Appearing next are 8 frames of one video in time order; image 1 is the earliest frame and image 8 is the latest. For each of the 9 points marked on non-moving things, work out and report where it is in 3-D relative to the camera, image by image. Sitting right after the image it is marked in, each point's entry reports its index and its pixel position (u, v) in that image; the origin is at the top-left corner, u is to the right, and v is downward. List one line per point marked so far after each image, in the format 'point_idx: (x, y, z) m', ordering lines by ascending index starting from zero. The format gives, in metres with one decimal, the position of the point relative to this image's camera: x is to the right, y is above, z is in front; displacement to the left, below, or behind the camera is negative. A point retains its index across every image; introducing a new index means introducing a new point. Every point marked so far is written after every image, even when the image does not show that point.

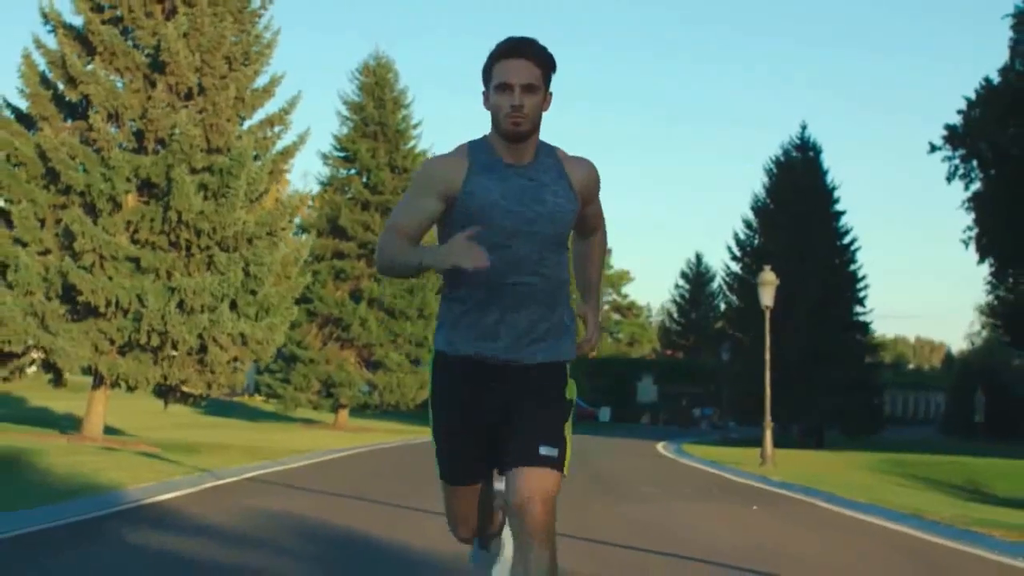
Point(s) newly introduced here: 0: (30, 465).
0: (-6.8, -2.5, +19.3) m
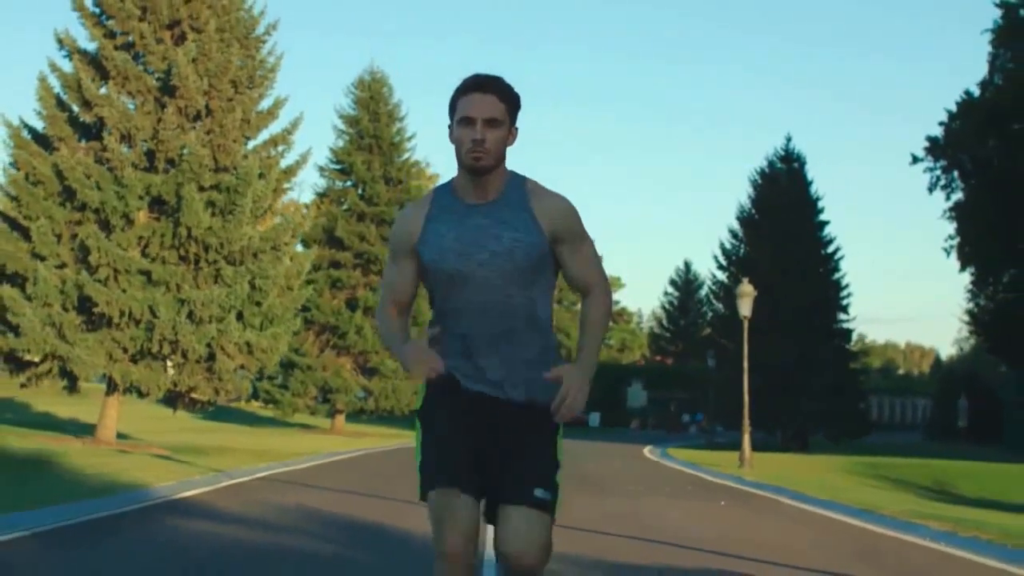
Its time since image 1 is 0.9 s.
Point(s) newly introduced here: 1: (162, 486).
0: (-6.9, -2.7, +20.9) m
1: (-4.5, -2.6, +17.9) m
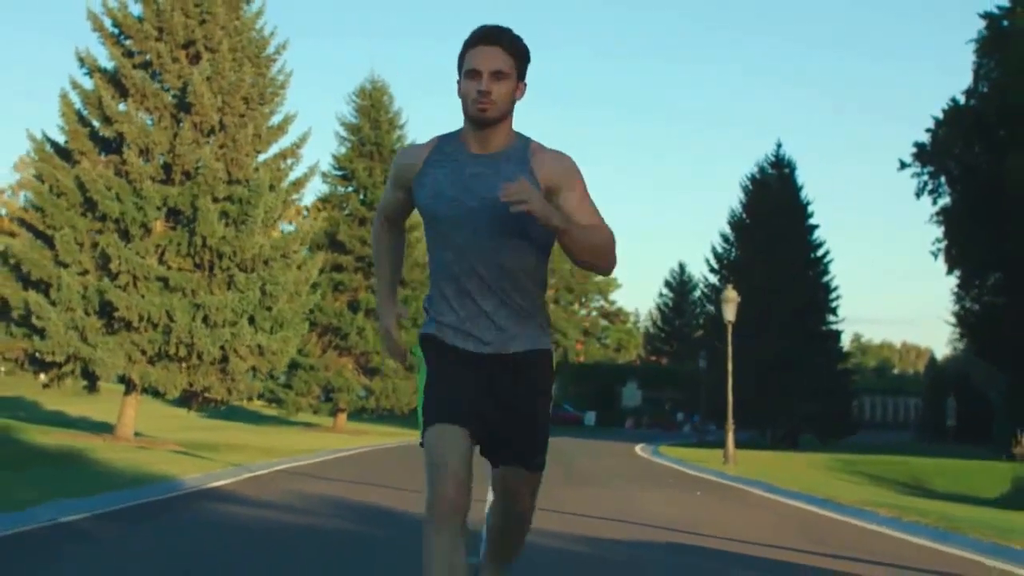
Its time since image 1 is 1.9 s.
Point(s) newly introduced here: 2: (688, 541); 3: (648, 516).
0: (-7.0, -2.9, +22.6) m
1: (-4.6, -2.7, +19.6) m
2: (+1.8, -2.4, +12.9) m
3: (+1.7, -2.6, +15.8) m
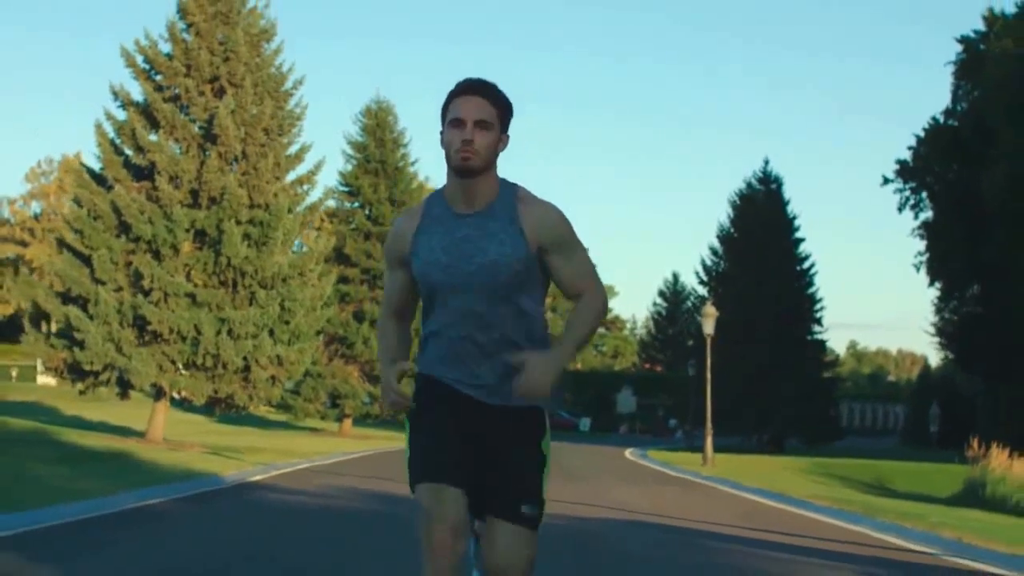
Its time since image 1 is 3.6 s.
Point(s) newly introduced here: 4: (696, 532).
0: (-7.1, -3.2, +25.5) m
1: (-4.7, -3.1, +22.5) m
2: (+1.7, -2.7, +15.8) m
3: (+1.6, -3.0, +18.7) m
4: (+2.0, -2.7, +14.8) m
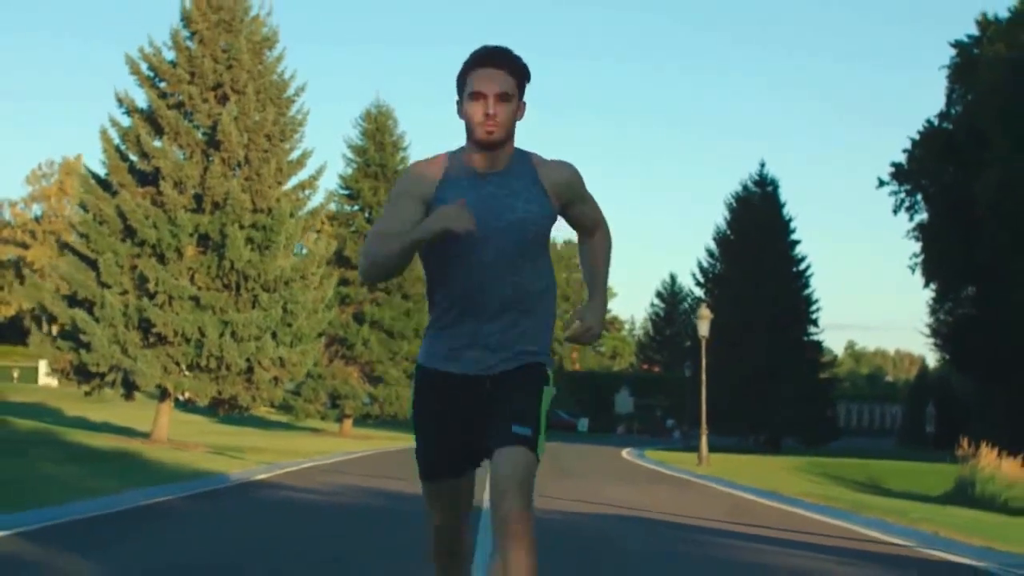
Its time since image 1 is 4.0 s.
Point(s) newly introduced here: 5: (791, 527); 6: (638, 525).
0: (-7.1, -3.3, +26.1) m
1: (-4.7, -3.1, +23.2) m
2: (+1.7, -2.8, +16.5) m
3: (+1.6, -3.0, +19.3) m
4: (+2.0, -2.7, +15.5) m
5: (+3.2, -2.8, +15.7) m
6: (+1.5, -2.7, +15.3) m
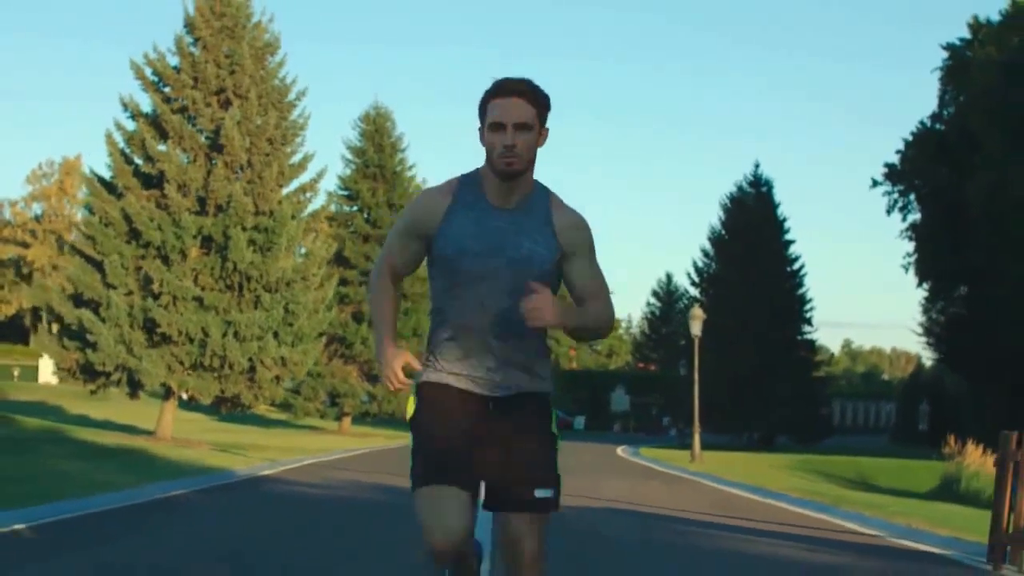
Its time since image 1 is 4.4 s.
0: (-7.2, -3.3, +26.9) m
1: (-4.8, -3.2, +23.9) m
2: (+1.7, -2.8, +17.3) m
3: (+1.6, -3.1, +20.1) m
4: (+2.0, -2.8, +16.3) m
5: (+3.2, -2.8, +16.5) m
6: (+1.4, -2.7, +16.1) m
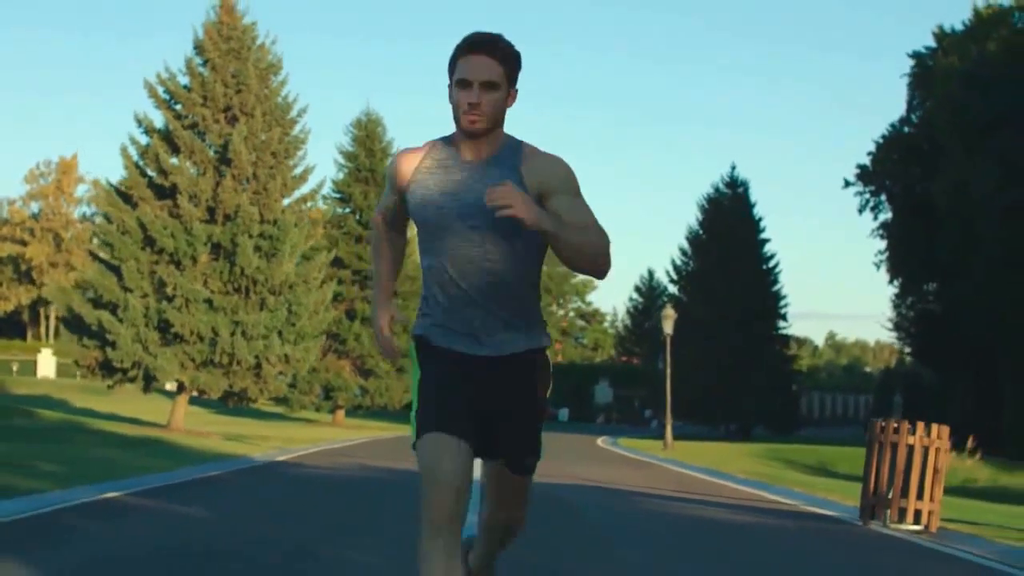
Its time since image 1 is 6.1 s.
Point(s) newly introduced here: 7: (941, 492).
0: (-7.5, -3.5, +29.8) m
1: (-5.1, -3.3, +26.9) m
2: (+1.4, -3.0, +20.3) m
3: (+1.3, -3.2, +23.1) m
4: (+1.8, -2.9, +19.3) m
5: (+3.0, -3.0, +19.5) m
6: (+1.2, -2.9, +19.2) m
7: (+4.4, -2.1, +14.0) m
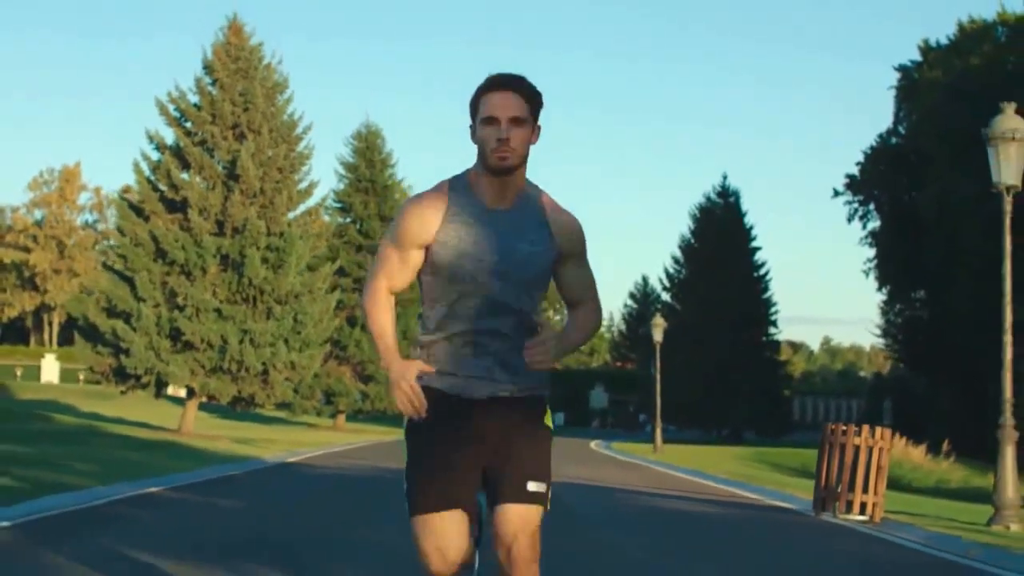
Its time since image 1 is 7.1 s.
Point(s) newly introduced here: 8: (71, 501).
0: (-7.6, -3.7, +31.6) m
1: (-5.1, -3.6, +28.6) m
2: (+1.4, -3.2, +22.0) m
3: (+1.2, -3.5, +24.9) m
4: (+1.7, -3.2, +21.0) m
5: (+2.9, -3.2, +21.2) m
6: (+1.1, -3.1, +20.9) m
7: (+4.3, -2.3, +15.8) m
8: (-5.7, -2.7, +17.4) m
